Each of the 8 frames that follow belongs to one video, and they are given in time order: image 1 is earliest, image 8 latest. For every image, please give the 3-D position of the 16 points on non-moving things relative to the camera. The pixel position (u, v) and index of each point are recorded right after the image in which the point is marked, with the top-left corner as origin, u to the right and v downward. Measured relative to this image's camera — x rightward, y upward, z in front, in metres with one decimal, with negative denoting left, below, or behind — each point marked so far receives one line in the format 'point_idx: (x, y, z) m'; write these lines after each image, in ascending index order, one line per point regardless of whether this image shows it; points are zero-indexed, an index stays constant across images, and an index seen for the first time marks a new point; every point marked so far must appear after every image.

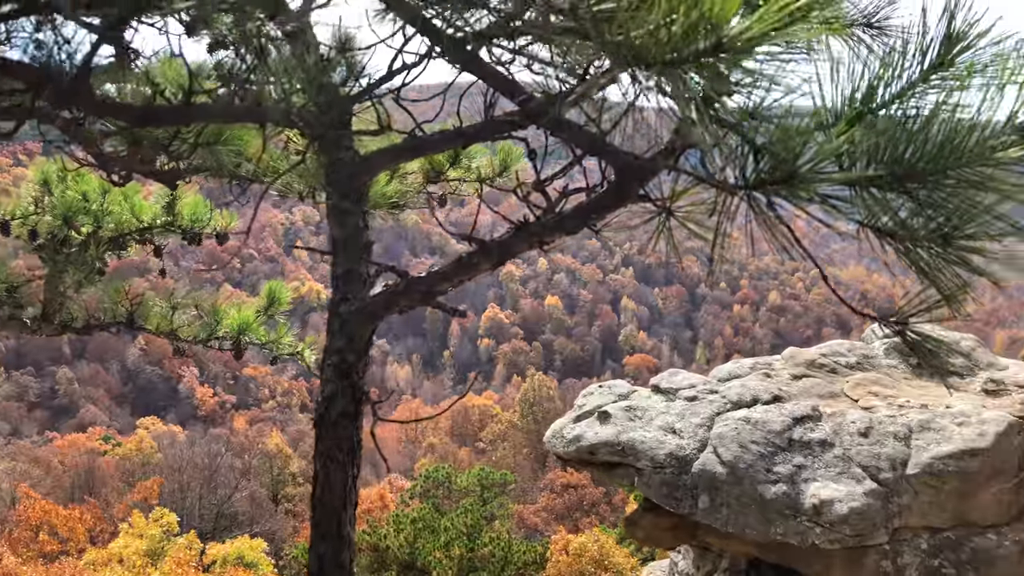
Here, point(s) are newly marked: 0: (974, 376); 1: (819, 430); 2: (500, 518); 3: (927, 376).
0: (+4.0, -0.8, +5.6) m
1: (+2.5, -1.1, +5.3) m
2: (-0.4, -4.0, +11.9) m
3: (+3.7, -0.8, +5.8) m
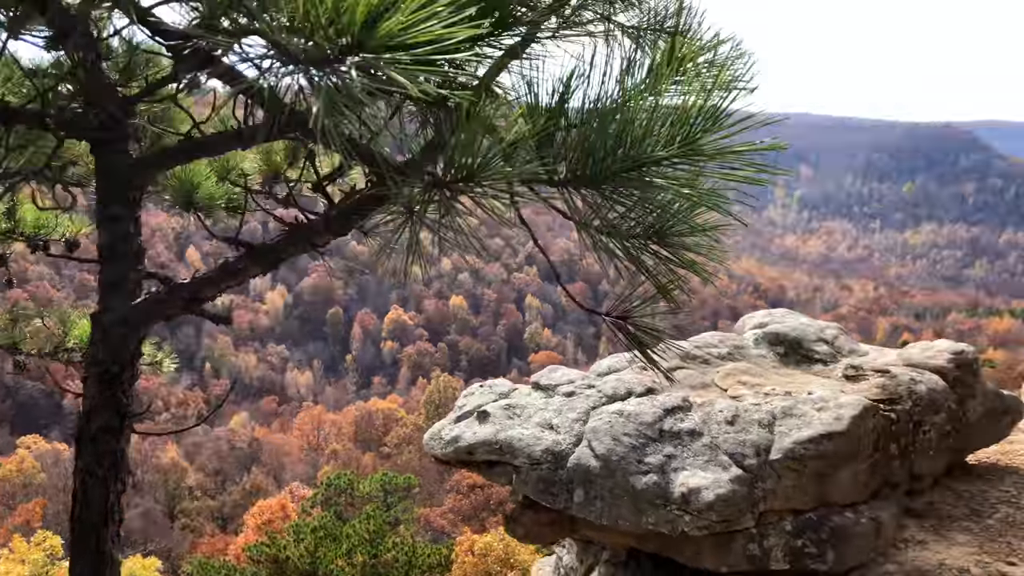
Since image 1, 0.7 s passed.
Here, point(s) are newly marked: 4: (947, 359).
0: (+2.9, -0.7, +5.9) m
1: (+1.5, -1.1, +5.5) m
2: (-1.9, -4.1, +11.7) m
3: (+2.6, -0.7, +6.0) m
4: (+3.8, -0.6, +5.7) m
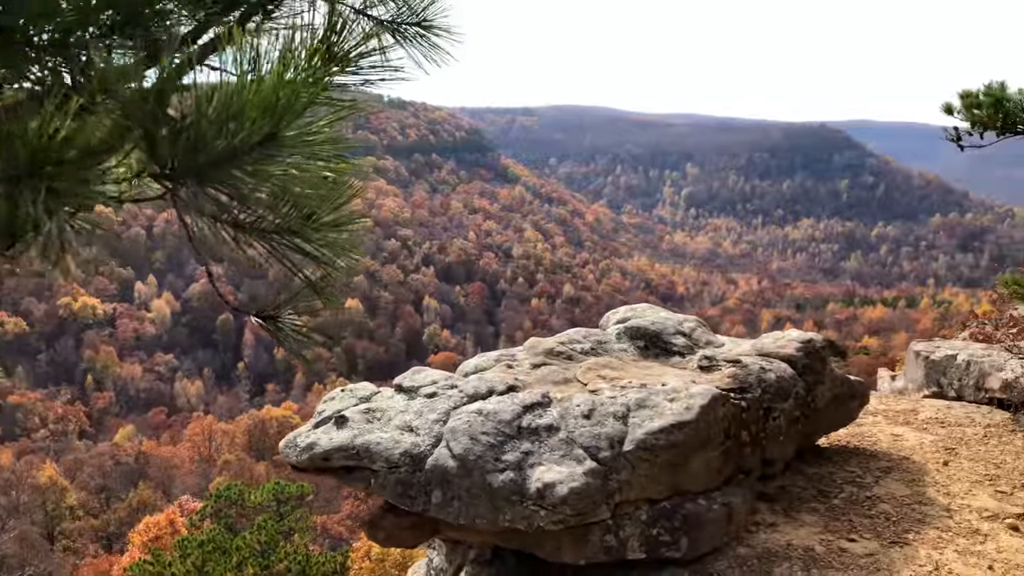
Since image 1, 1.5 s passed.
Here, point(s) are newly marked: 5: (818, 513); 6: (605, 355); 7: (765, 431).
0: (+1.7, -0.6, +6.0) m
1: (+0.3, -1.1, +5.5) m
2: (-3.6, -4.1, +11.4) m
3: (+1.3, -0.7, +6.2) m
4: (+2.5, -0.5, +5.9) m
5: (+2.5, -1.8, +5.3) m
6: (+0.9, -0.6, +6.2) m
7: (+2.1, -1.2, +5.4) m
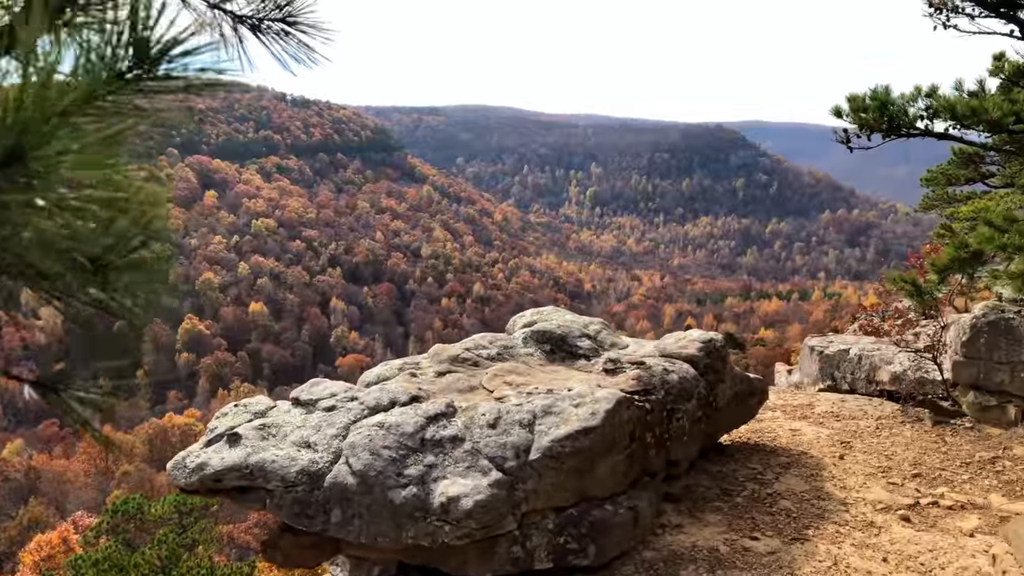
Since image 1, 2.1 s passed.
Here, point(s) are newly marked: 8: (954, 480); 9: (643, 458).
0: (+0.8, -0.6, +6.0) m
1: (-0.5, -1.1, +5.3) m
2: (-5.1, -4.2, +10.6) m
3: (+0.4, -0.7, +6.0) m
4: (+1.7, -0.5, +5.9) m
5: (+1.7, -1.8, +5.3) m
6: (0.0, -0.7, +6.0) m
7: (+1.3, -1.2, +5.4) m
8: (+3.6, -1.6, +5.3) m
9: (+1.1, -1.4, +5.3) m
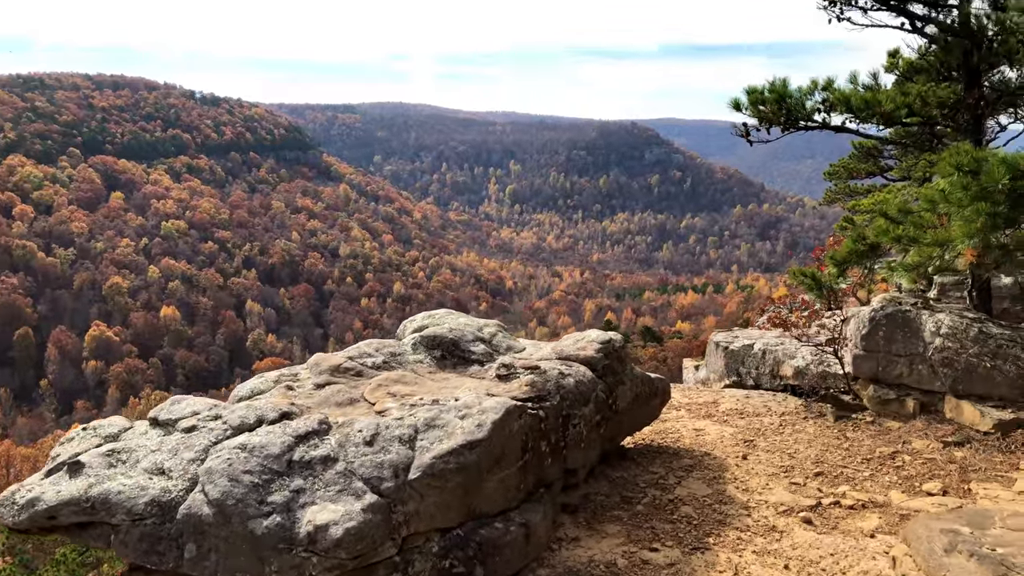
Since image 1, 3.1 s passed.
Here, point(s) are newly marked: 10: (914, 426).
0: (-0.2, -0.6, +5.5) m
1: (-1.3, -1.1, +4.7) m
2: (-6.5, -4.4, +9.4) m
3: (-0.5, -0.7, +5.5) m
4: (+0.7, -0.5, +5.6) m
5: (+0.9, -1.8, +5.0) m
6: (-0.9, -0.7, +5.4) m
7: (+0.4, -1.2, +5.0) m
8: (+2.7, -1.5, +5.2) m
9: (+0.2, -1.4, +4.8) m
10: (+3.6, -1.2, +5.8) m
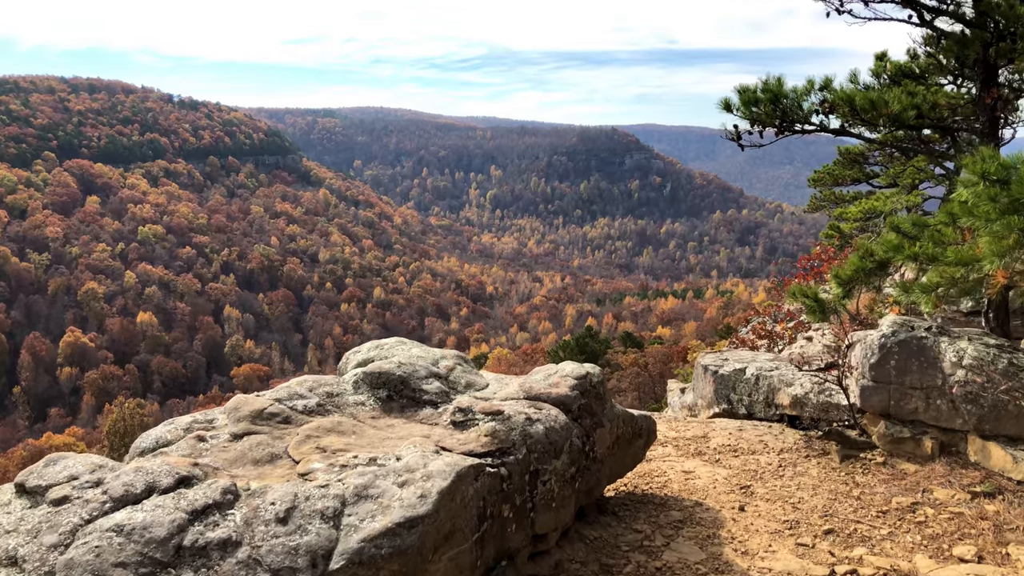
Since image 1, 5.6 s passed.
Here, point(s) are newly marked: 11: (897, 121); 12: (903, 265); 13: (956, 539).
0: (-0.5, -0.8, +4.7) m
1: (-1.6, -1.3, +3.8) m
2: (-6.9, -4.6, +8.4) m
3: (-0.8, -0.9, +4.7) m
4: (+0.4, -0.7, +4.8) m
5: (+0.6, -2.0, +4.2) m
6: (-1.2, -0.9, +4.6) m
7: (+0.1, -1.3, +4.2) m
8: (+2.5, -1.7, +4.5) m
9: (-0.1, -1.5, +4.0) m
10: (+3.3, -1.4, +5.1) m
11: (+3.7, +1.6, +6.3) m
12: (+3.3, +0.2, +5.6) m
13: (+2.9, -1.6, +4.3) m
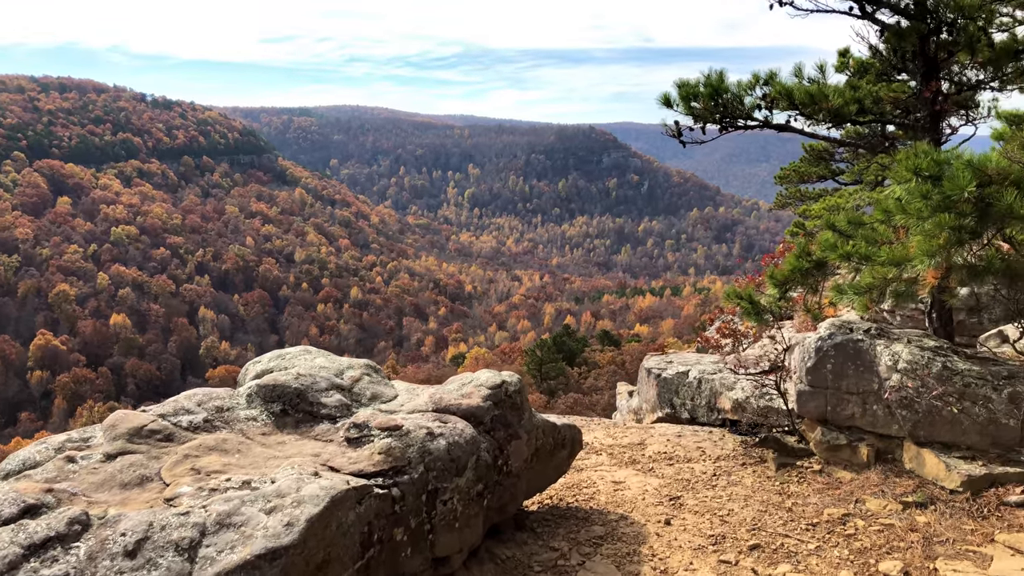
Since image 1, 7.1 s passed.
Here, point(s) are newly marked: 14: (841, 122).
0: (-1.1, -0.9, +4.3) m
1: (-2.2, -1.4, +3.4) m
2: (-7.6, -4.7, +7.9) m
3: (-1.5, -0.9, +4.3) m
4: (-0.2, -0.7, +4.5) m
5: (0.0, -2.0, +3.9) m
6: (-1.8, -0.9, +4.2) m
7: (-0.5, -1.4, +3.8) m
8: (+1.9, -1.7, +4.2) m
9: (-0.7, -1.6, +3.7) m
10: (+2.6, -1.4, +4.9) m
11: (+3.0, +1.6, +6.1) m
12: (+2.7, +0.2, +5.4) m
13: (+2.3, -1.6, +4.0) m
14: (+3.1, +1.6, +6.2) m
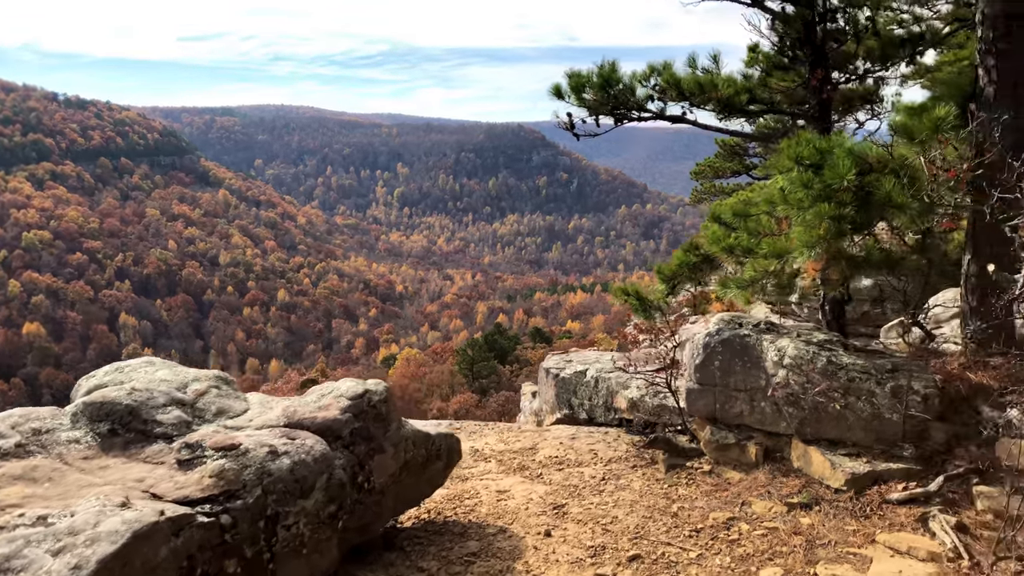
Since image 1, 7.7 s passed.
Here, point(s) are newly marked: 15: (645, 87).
0: (-1.9, -0.9, +3.8) m
1: (-2.9, -1.4, +2.8) m
2: (-8.6, -4.8, +6.7) m
3: (-2.3, -0.9, +3.8) m
4: (-1.0, -0.7, +4.0) m
5: (-0.8, -2.0, +3.5) m
6: (-2.6, -0.9, +3.6) m
7: (-1.2, -1.4, +3.4) m
8: (+1.1, -1.7, +4.0) m
9: (-1.4, -1.6, +3.2) m
10: (+1.8, -1.4, +4.7) m
11: (+2.0, +1.7, +6.0) m
12: (+1.7, +0.2, +5.3) m
13: (+1.5, -1.6, +3.9) m
14: (+2.0, +1.6, +6.1) m
15: (+1.3, +2.0, +6.3) m
